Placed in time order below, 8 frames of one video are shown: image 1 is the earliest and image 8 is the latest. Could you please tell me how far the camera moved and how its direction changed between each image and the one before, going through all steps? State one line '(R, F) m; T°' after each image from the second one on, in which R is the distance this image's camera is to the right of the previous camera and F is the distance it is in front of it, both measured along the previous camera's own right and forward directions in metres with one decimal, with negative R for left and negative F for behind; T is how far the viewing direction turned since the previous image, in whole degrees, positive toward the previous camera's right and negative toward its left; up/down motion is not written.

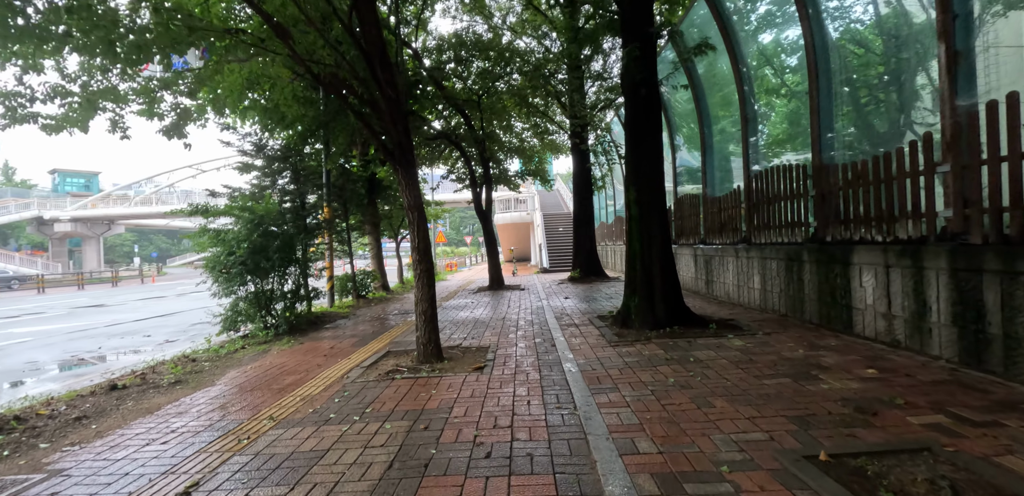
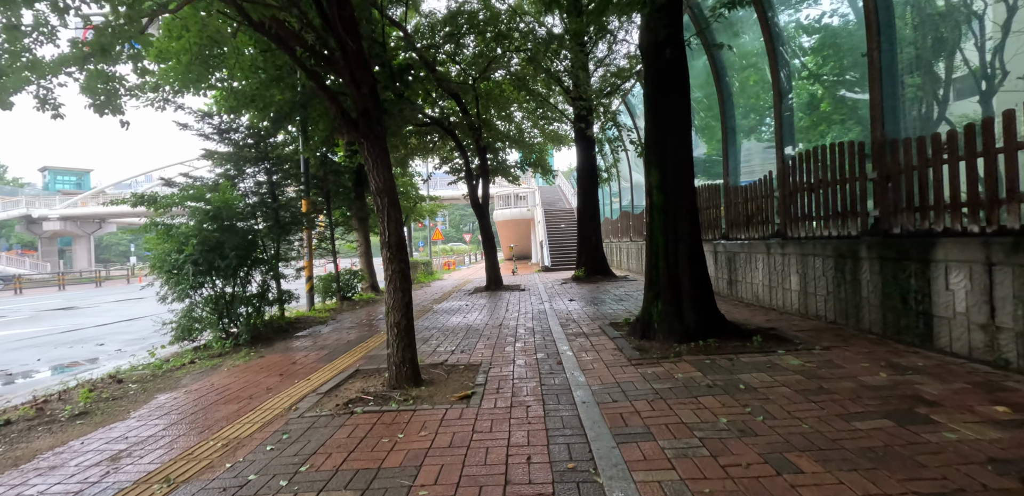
(0.0, +1.1) m; 0°
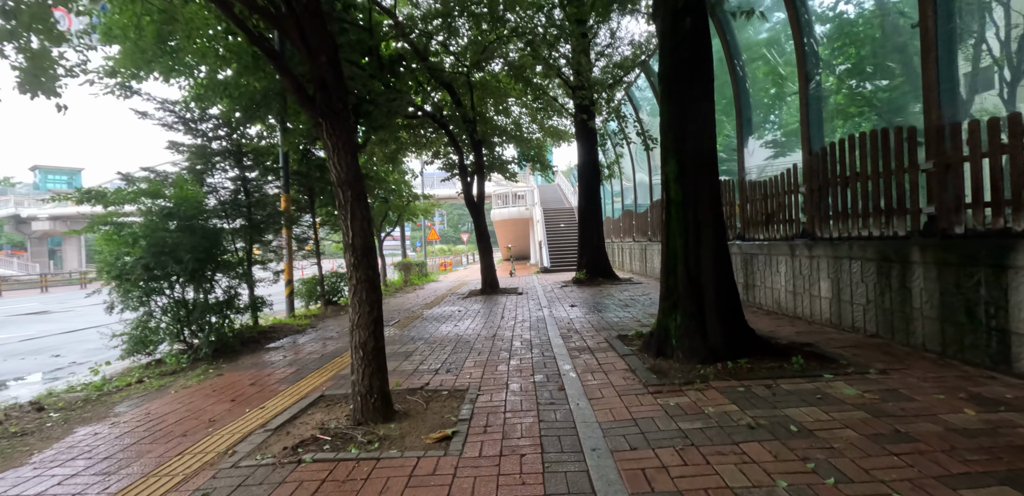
(+0.1, +0.8) m; 0°
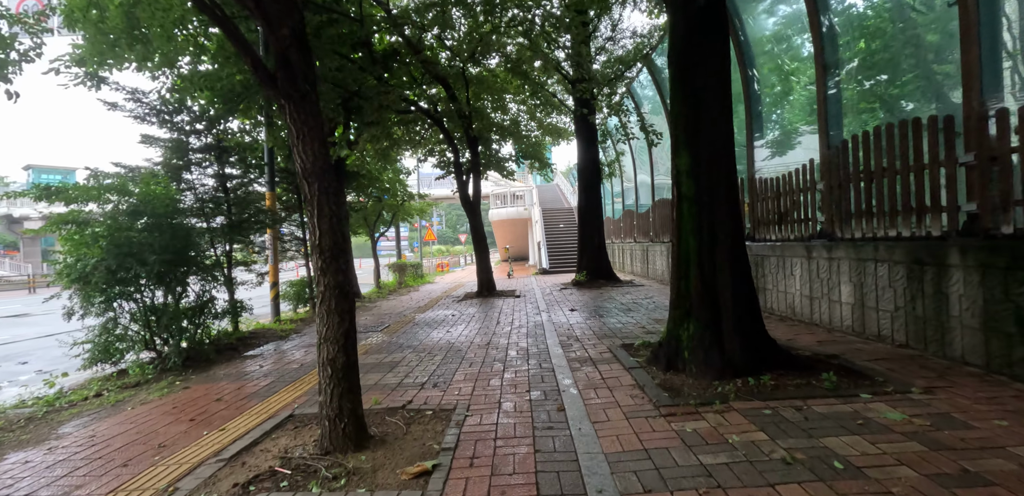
(0.0, +0.5) m; 0°
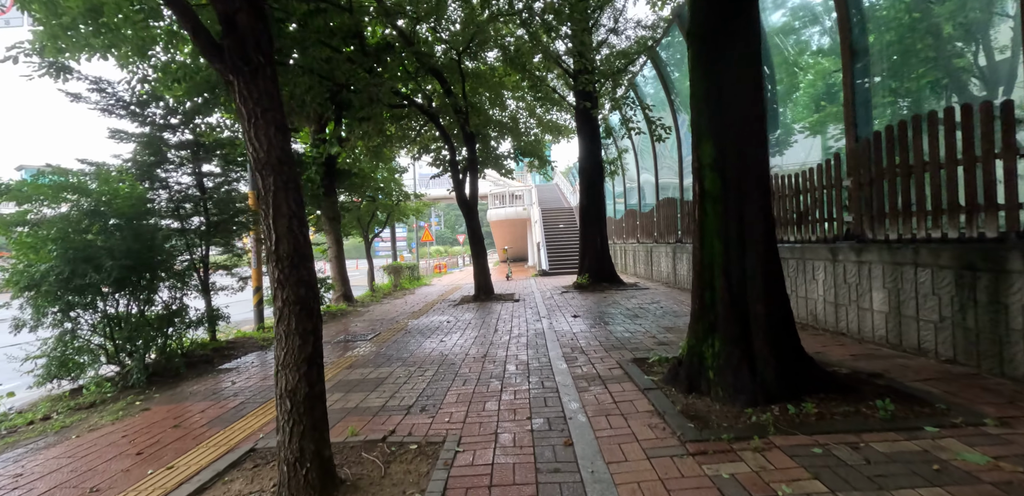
(0.0, +0.5) m; 0°
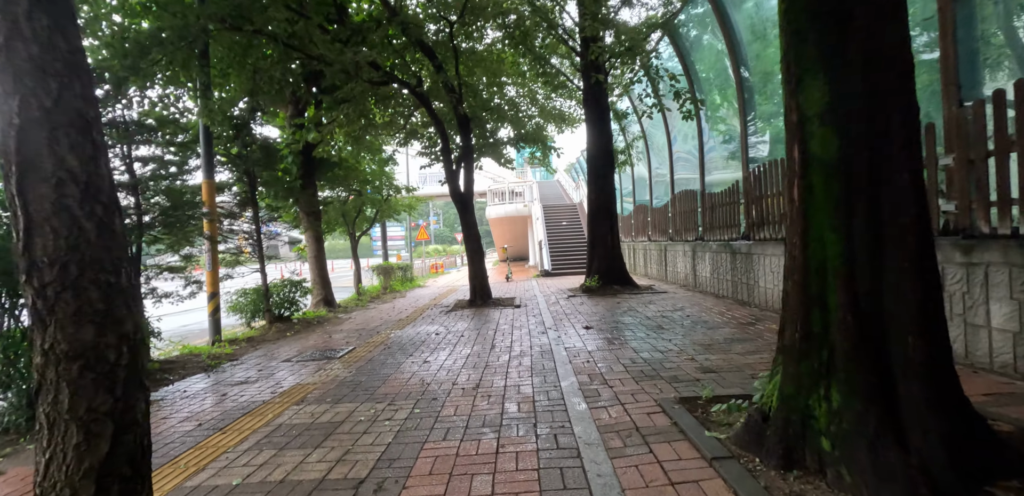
(0.0, +1.3) m; 0°
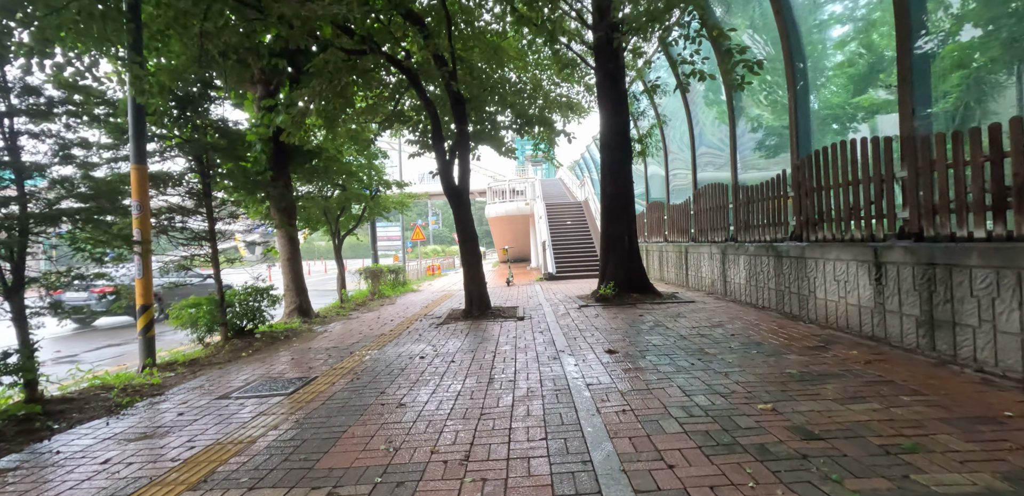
(0.0, +1.4) m; 0°
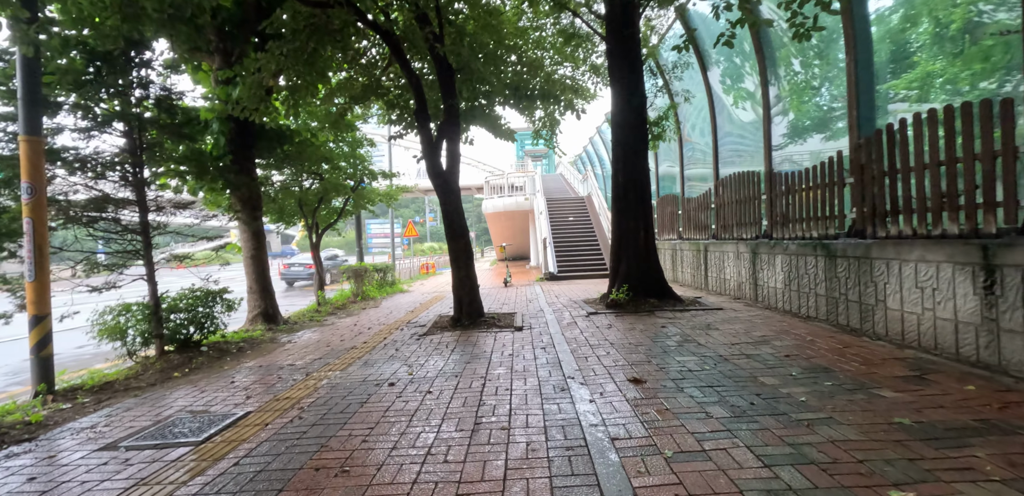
(0.0, +1.3) m; 0°
